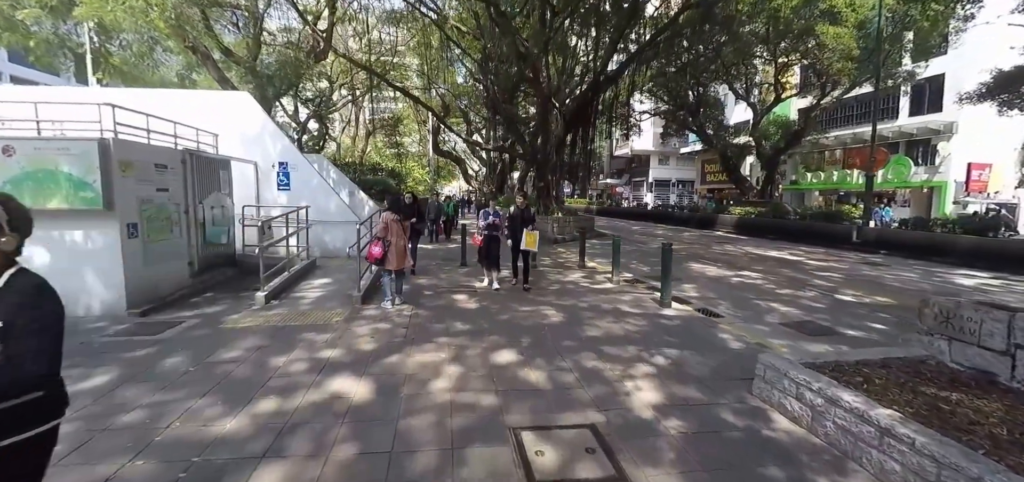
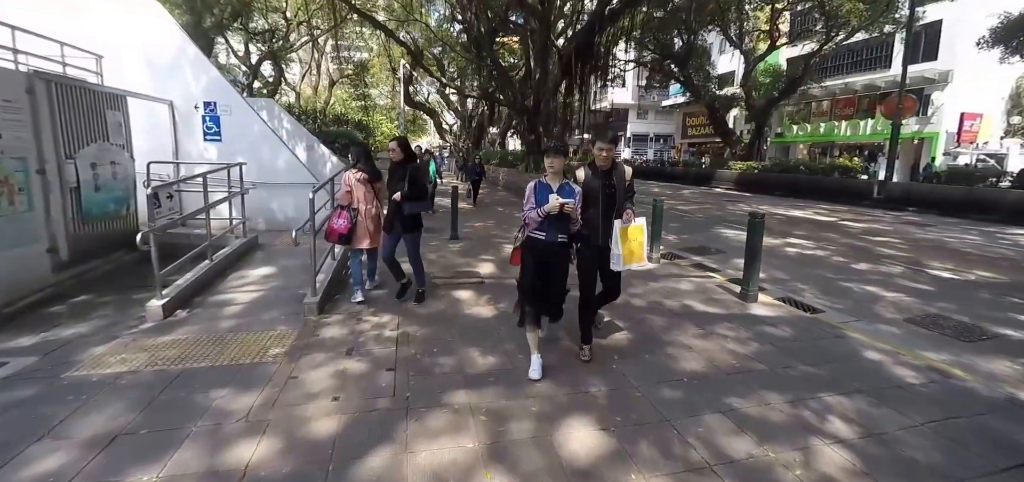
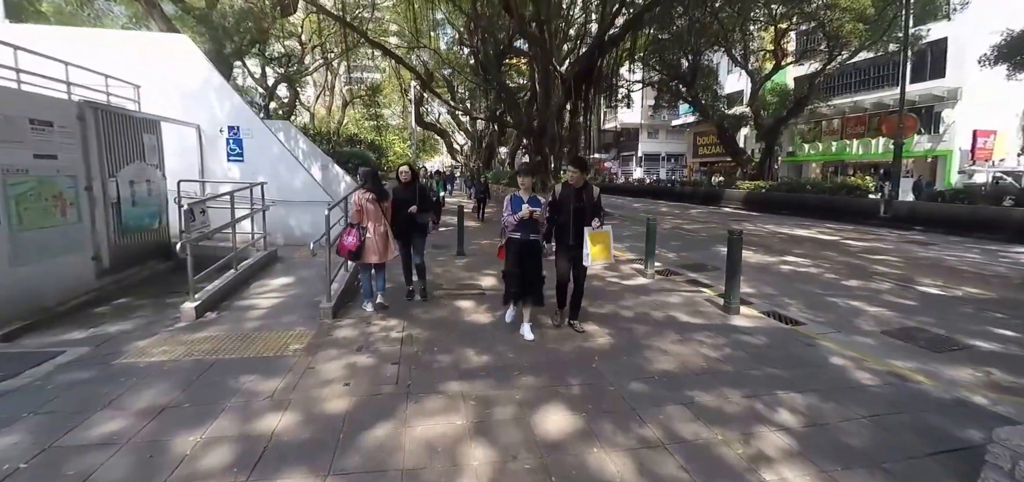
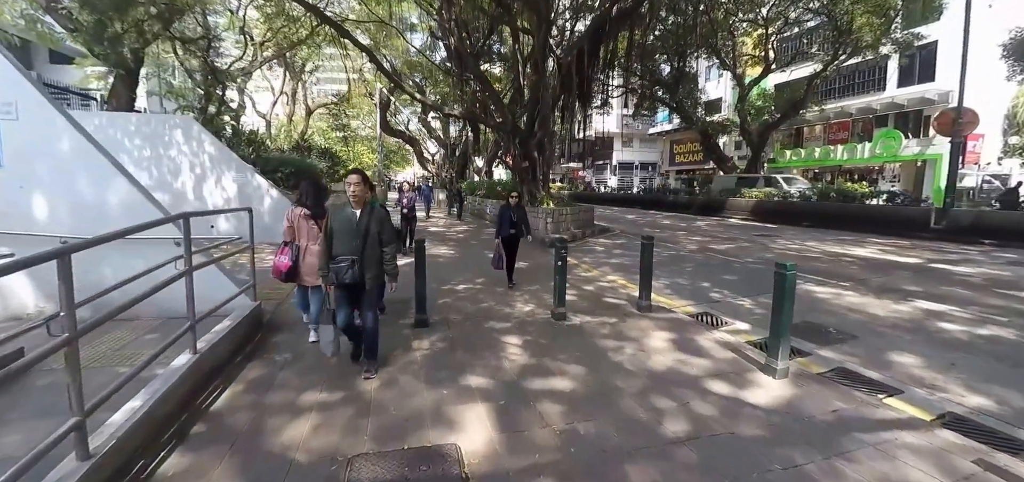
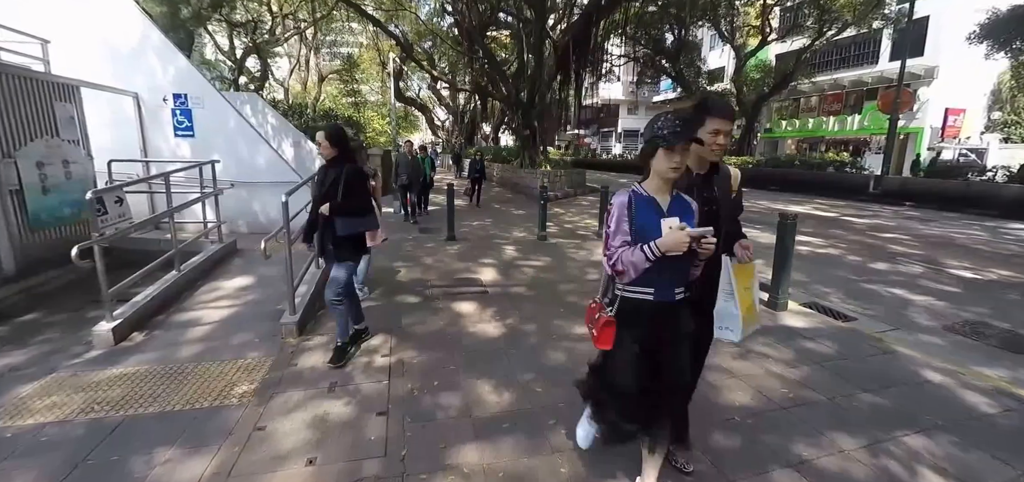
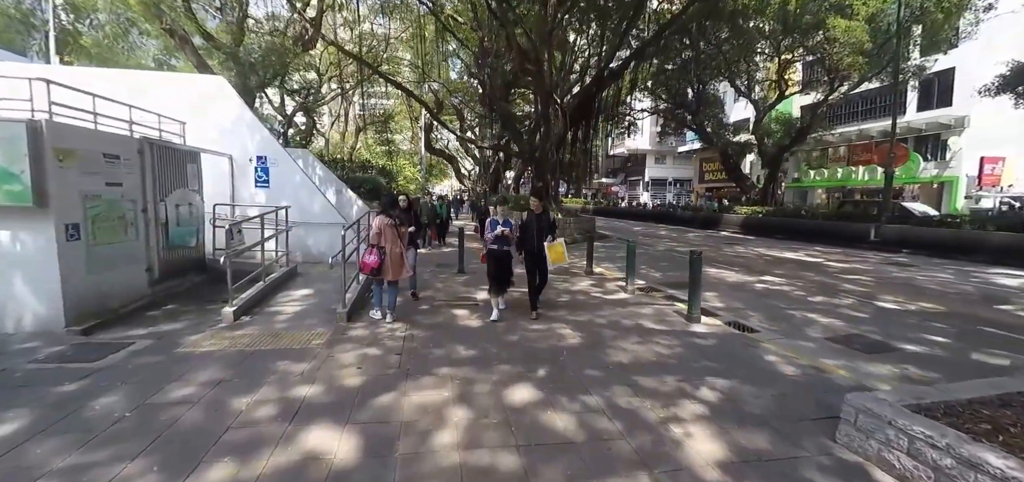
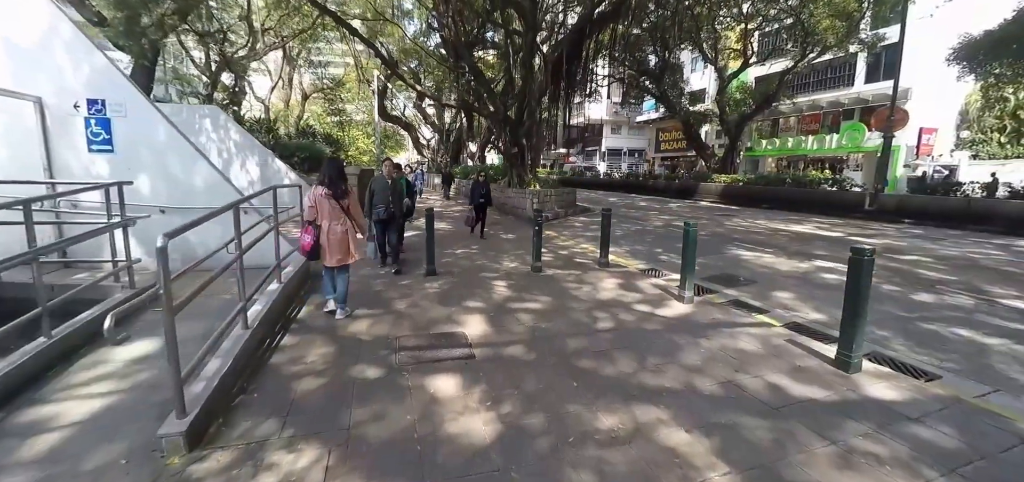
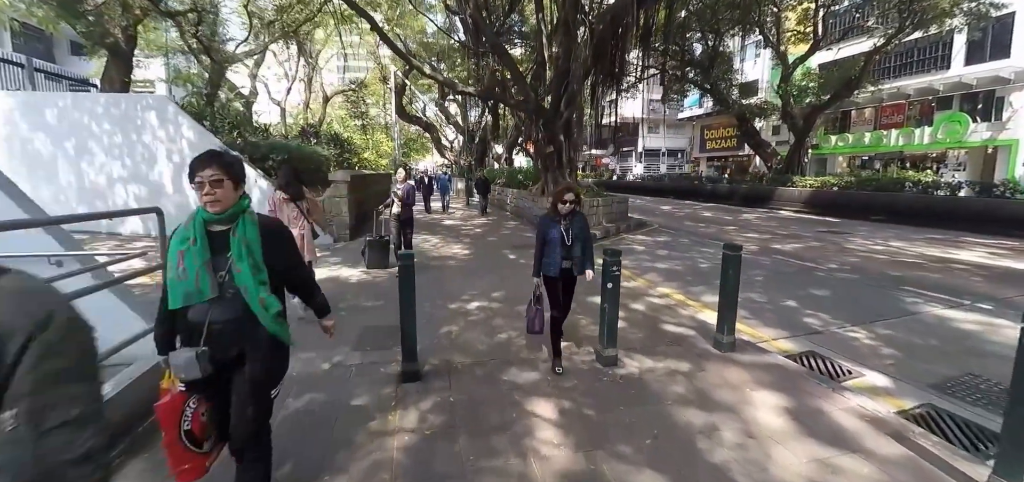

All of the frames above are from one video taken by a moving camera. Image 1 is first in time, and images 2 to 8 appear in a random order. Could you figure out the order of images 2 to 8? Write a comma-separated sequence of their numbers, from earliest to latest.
6, 3, 2, 5, 7, 4, 8
